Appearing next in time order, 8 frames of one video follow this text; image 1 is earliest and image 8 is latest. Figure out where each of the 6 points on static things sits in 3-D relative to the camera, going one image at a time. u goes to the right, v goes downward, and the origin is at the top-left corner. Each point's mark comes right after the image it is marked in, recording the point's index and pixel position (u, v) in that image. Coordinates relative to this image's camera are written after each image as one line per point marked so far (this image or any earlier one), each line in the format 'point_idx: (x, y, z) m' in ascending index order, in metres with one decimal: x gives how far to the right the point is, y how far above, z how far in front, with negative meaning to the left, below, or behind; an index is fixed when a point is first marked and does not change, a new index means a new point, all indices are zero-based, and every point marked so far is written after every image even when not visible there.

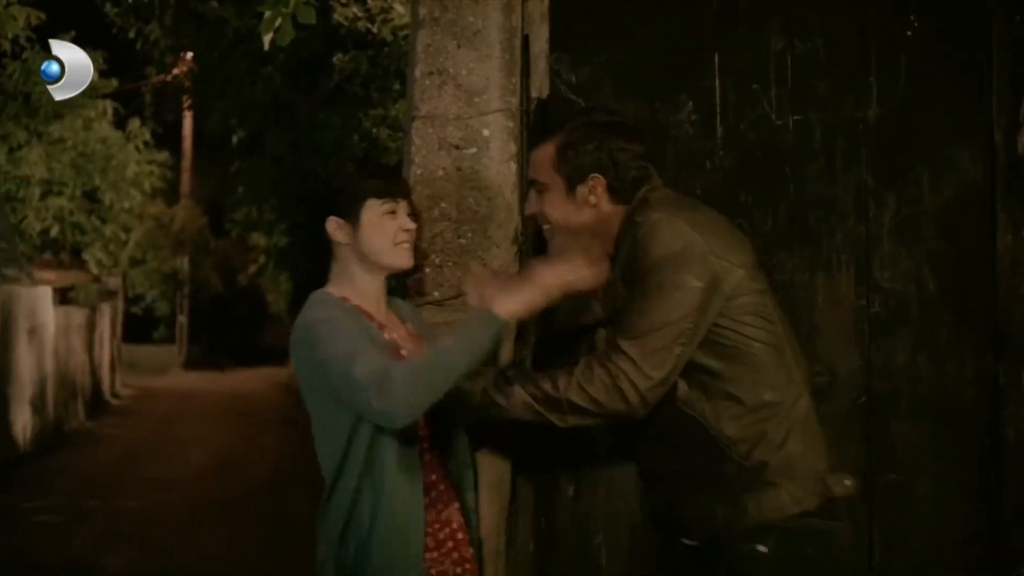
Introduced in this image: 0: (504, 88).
0: (0.0, +0.6, +3.4) m
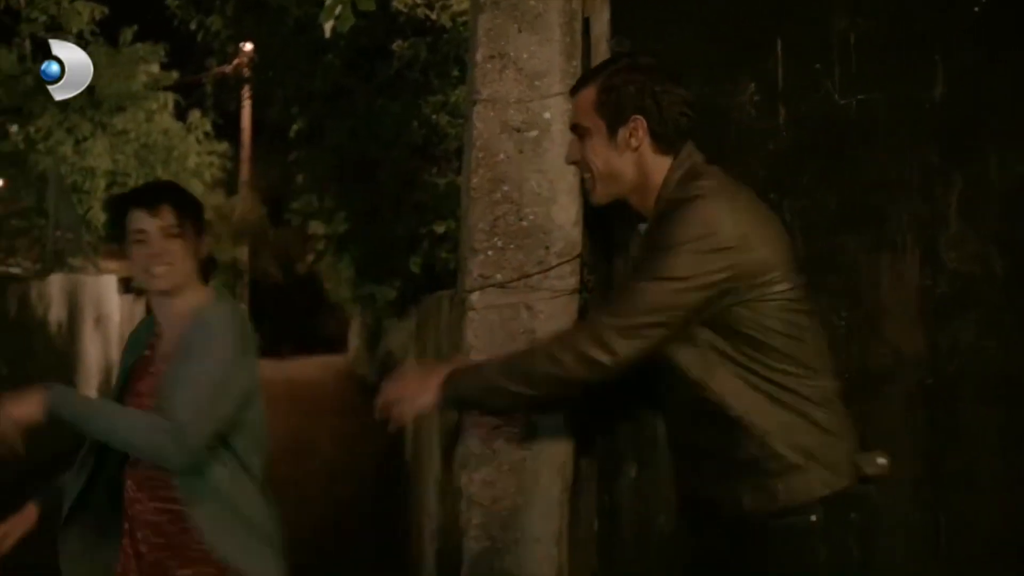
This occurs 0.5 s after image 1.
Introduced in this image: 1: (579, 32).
0: (+0.2, +0.6, +3.4) m
1: (+0.2, +0.7, +3.4) m
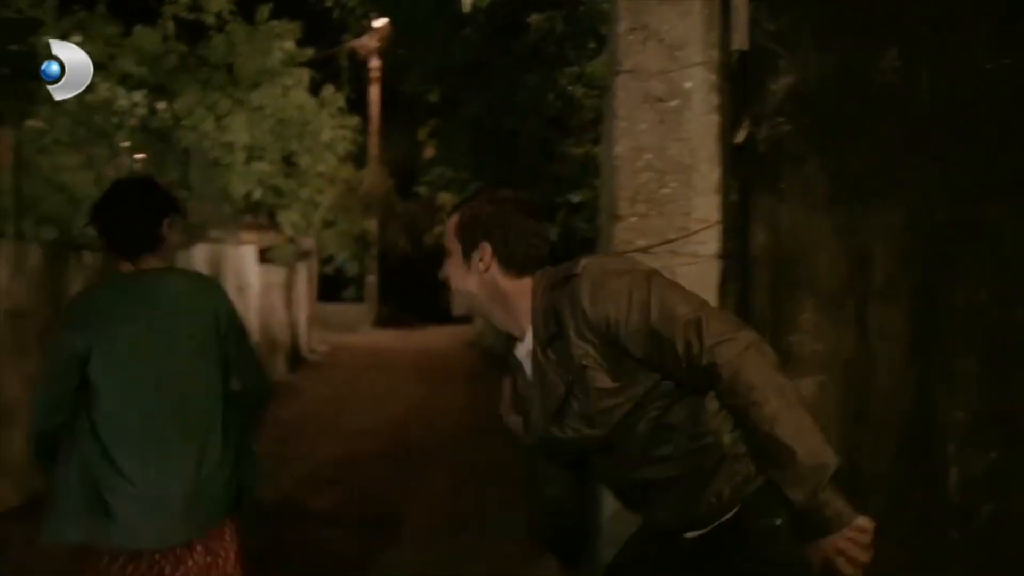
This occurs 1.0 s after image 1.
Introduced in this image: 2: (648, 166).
0: (+0.6, +0.7, +3.5) m
1: (+0.6, +0.8, +3.4) m
2: (+0.4, +0.4, +3.5) m
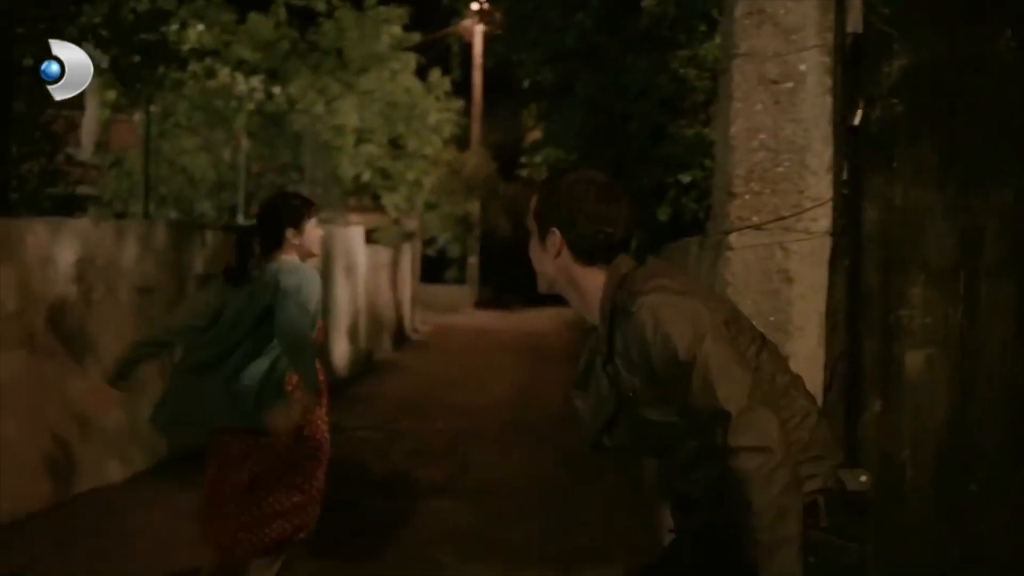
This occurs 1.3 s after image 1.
0: (+0.9, +0.8, +3.5) m
1: (+0.9, +0.9, +3.5) m
2: (+0.7, +0.4, +3.6) m
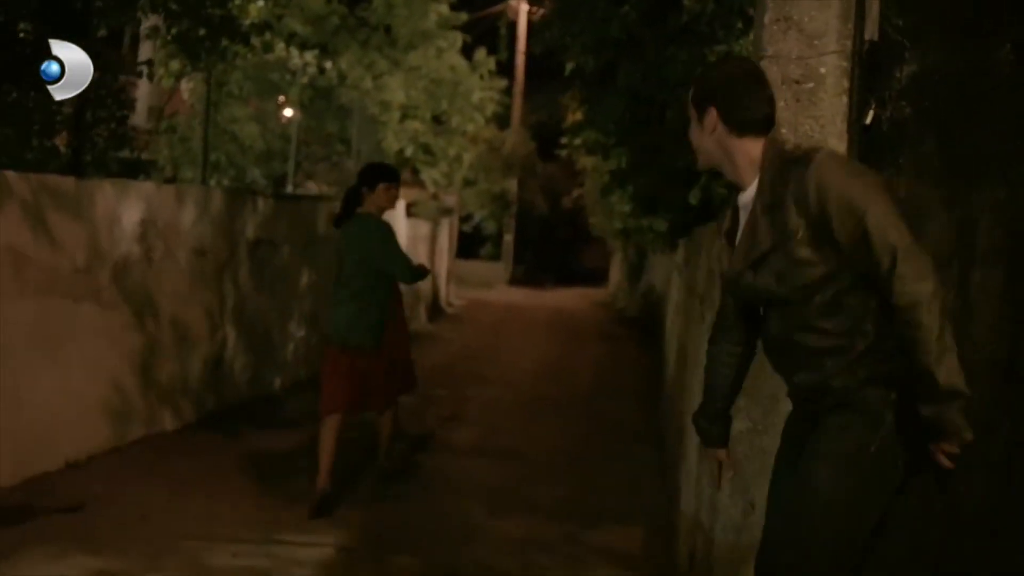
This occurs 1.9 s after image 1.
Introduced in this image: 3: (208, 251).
0: (+1.1, +0.8, +3.9) m
1: (+1.1, +0.9, +3.8) m
2: (+0.9, +0.5, +3.9) m
3: (-2.2, +0.3, +8.6) m
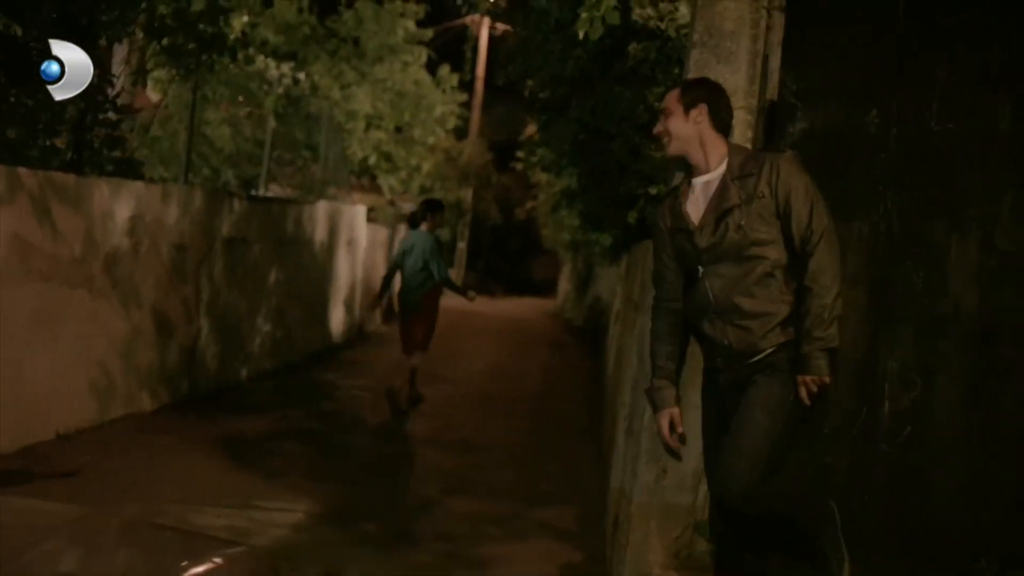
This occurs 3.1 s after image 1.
0: (+1.0, +0.8, +4.7) m
1: (+1.0, +0.9, +4.7) m
2: (+0.8, +0.5, +4.7) m
3: (-2.5, +0.3, +9.3) m
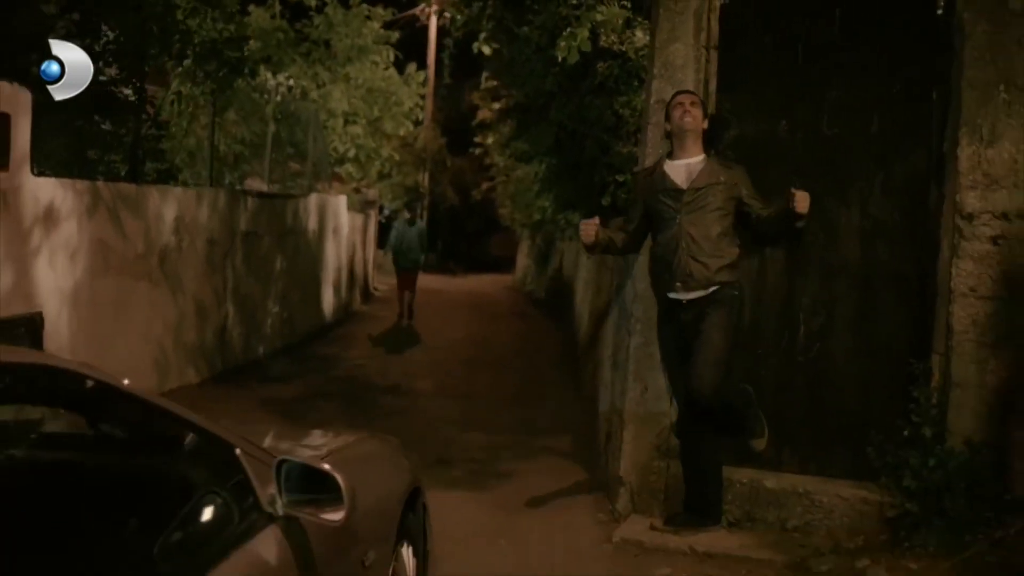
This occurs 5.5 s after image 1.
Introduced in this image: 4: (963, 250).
0: (+1.0, +1.0, +6.3) m
1: (+1.0, +1.1, +6.3) m
2: (+0.8, +0.6, +6.3) m
3: (-2.7, +0.4, +10.7) m
4: (+2.1, +0.2, +5.4) m
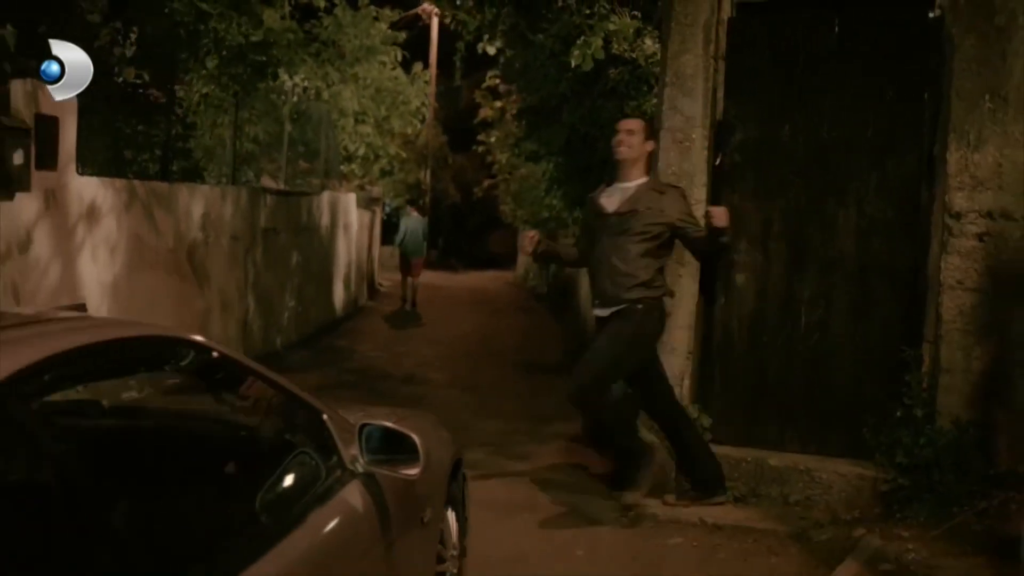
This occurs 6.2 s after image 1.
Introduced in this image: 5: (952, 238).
0: (+1.1, +1.0, +6.8) m
1: (+1.1, +1.1, +6.7) m
2: (+0.9, +0.7, +6.8) m
3: (-2.6, +0.5, +11.2) m
4: (+2.2, +0.2, +5.9) m
5: (+2.2, +0.2, +5.9) m
